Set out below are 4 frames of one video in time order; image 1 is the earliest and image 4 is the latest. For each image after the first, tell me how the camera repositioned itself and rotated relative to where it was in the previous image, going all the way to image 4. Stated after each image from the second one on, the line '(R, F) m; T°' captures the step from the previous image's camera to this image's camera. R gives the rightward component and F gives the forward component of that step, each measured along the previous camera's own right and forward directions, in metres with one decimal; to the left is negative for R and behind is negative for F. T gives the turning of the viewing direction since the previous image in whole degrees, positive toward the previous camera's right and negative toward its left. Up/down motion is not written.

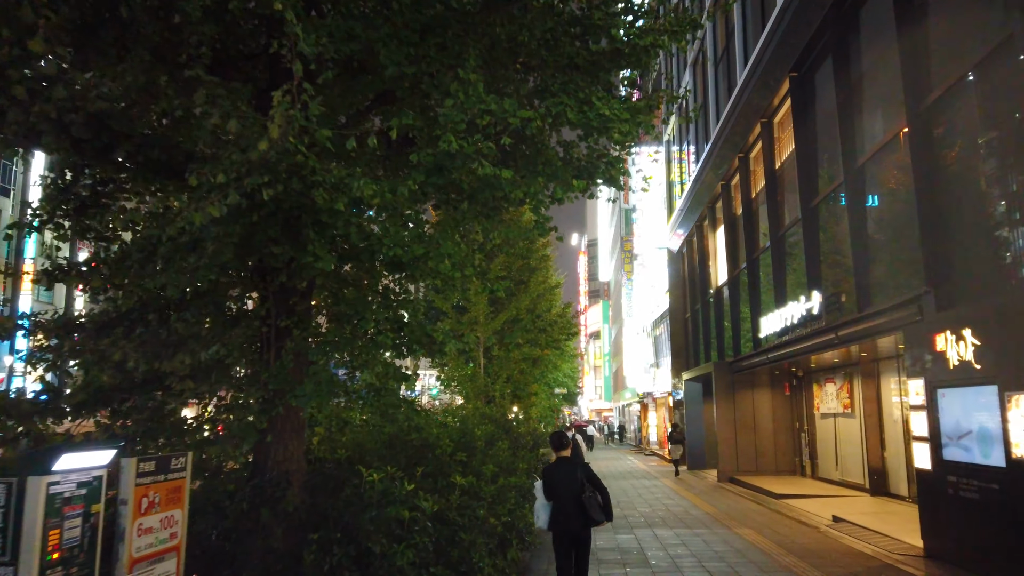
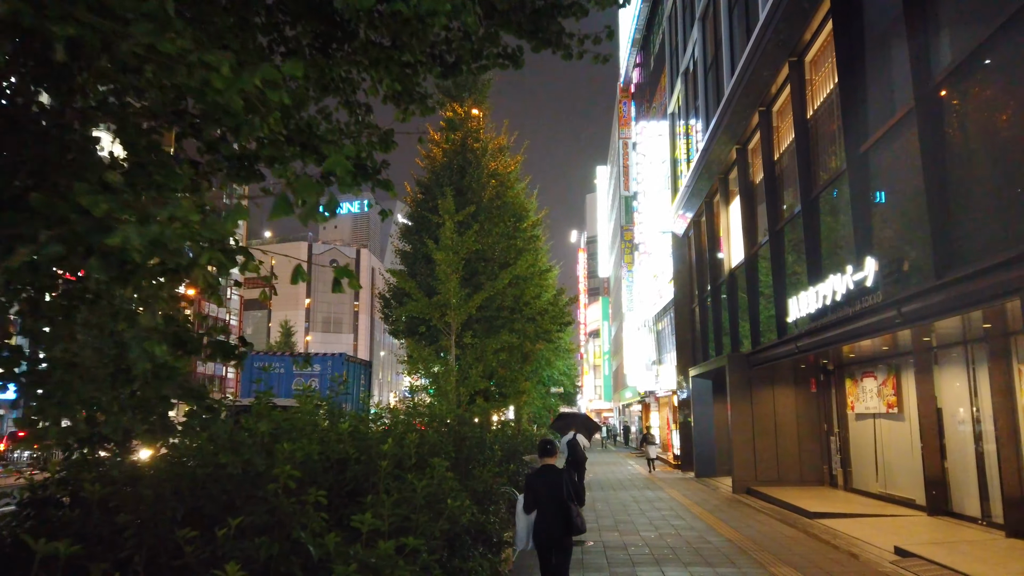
(+0.4, +2.5) m; 0°
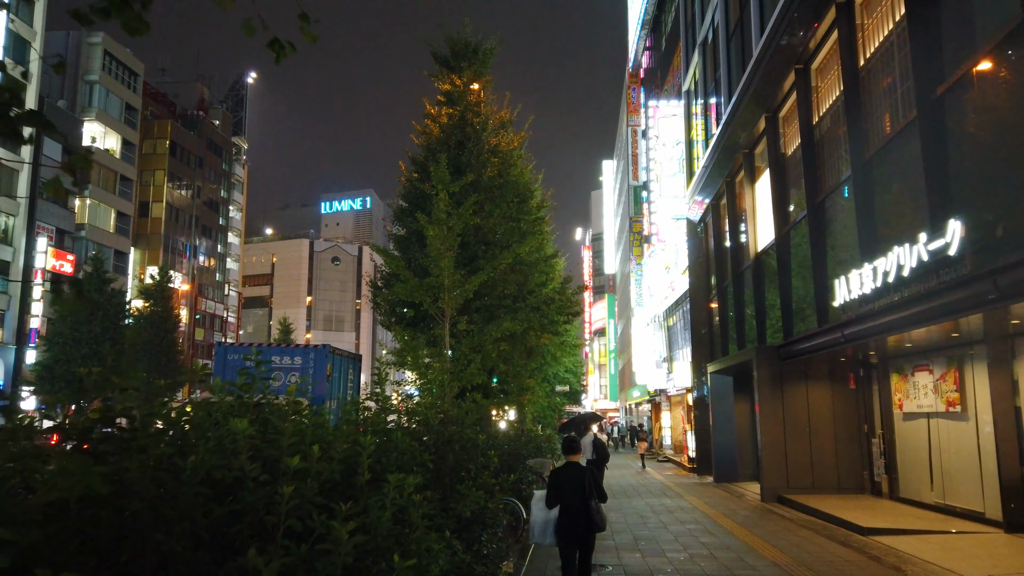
(0.0, +1.6) m; 0°
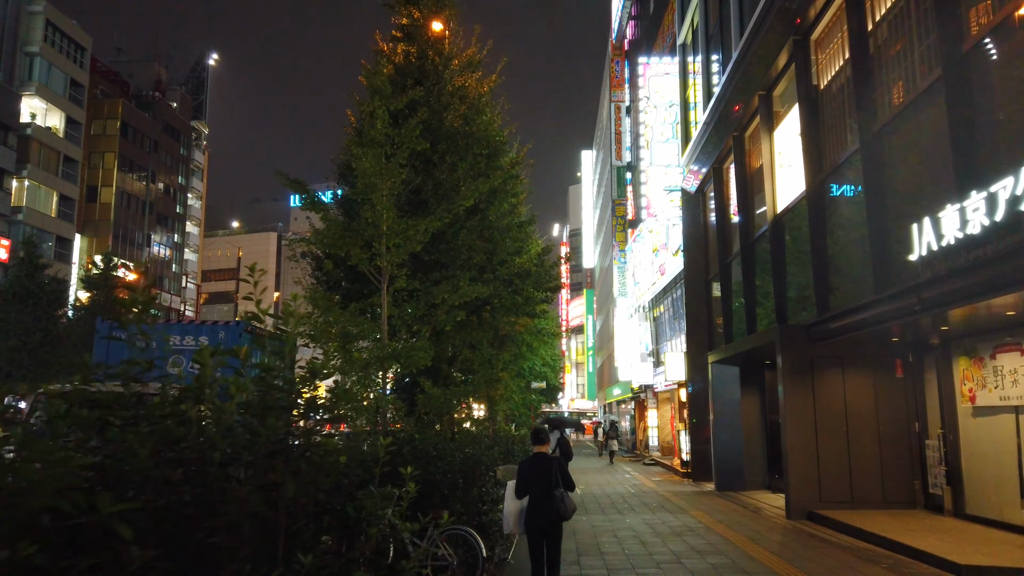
(+0.2, +3.0) m; +2°
